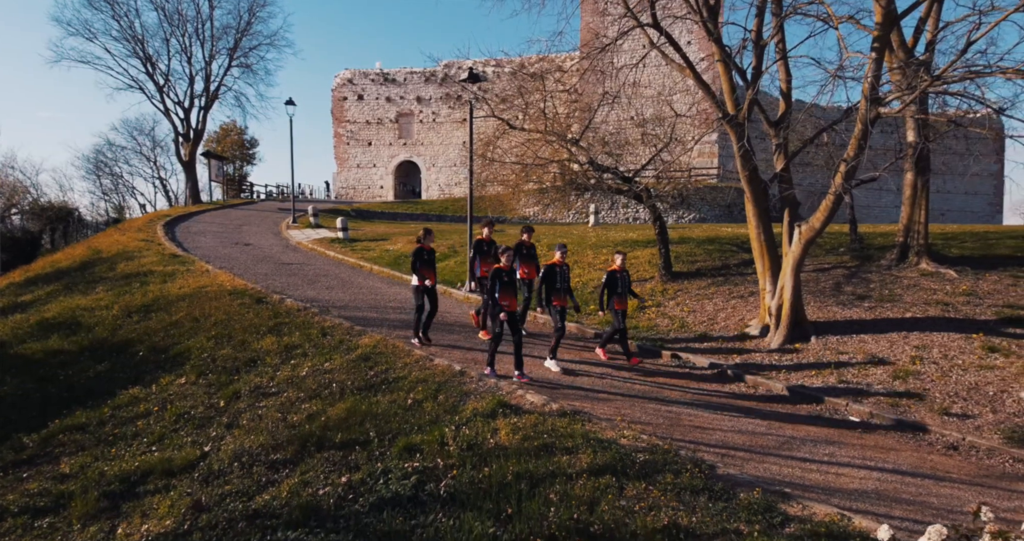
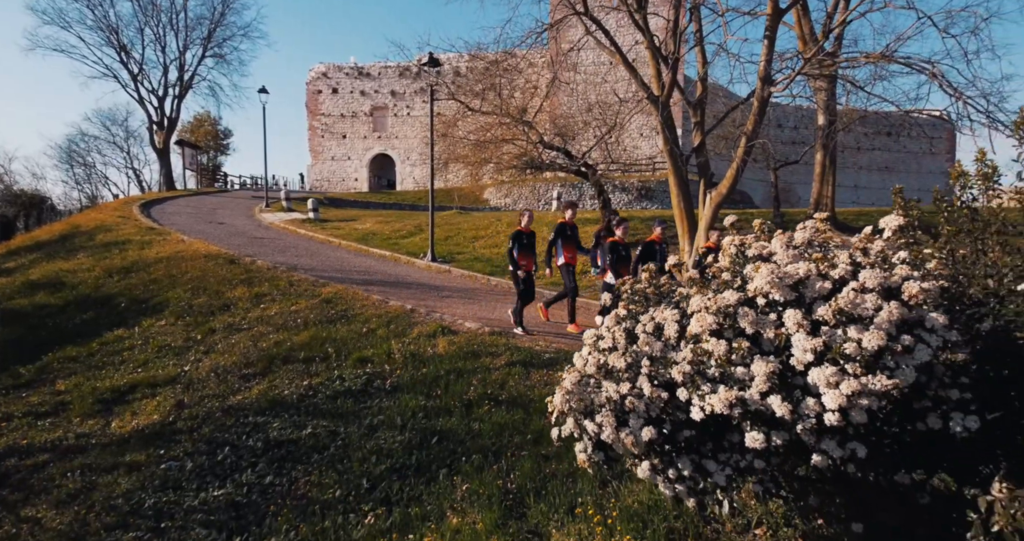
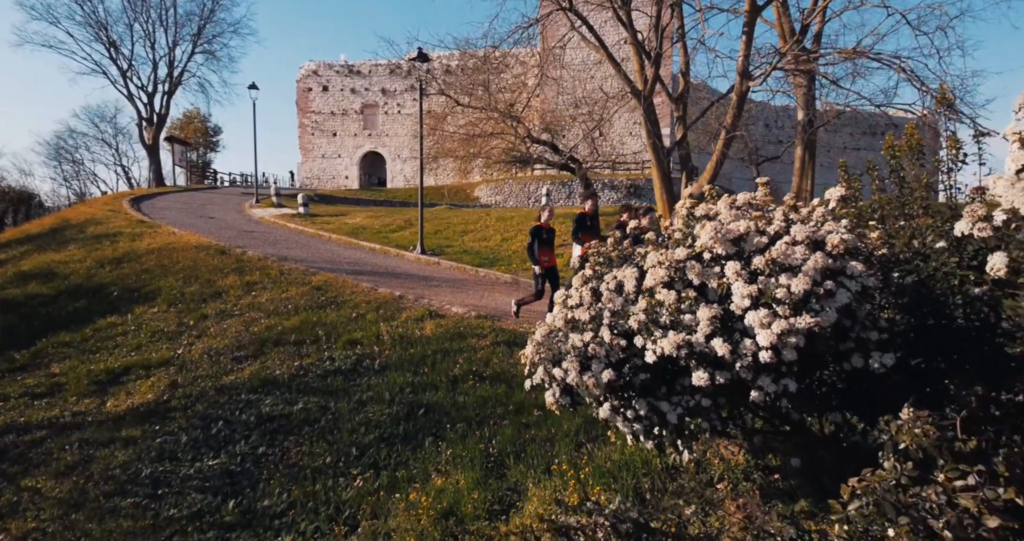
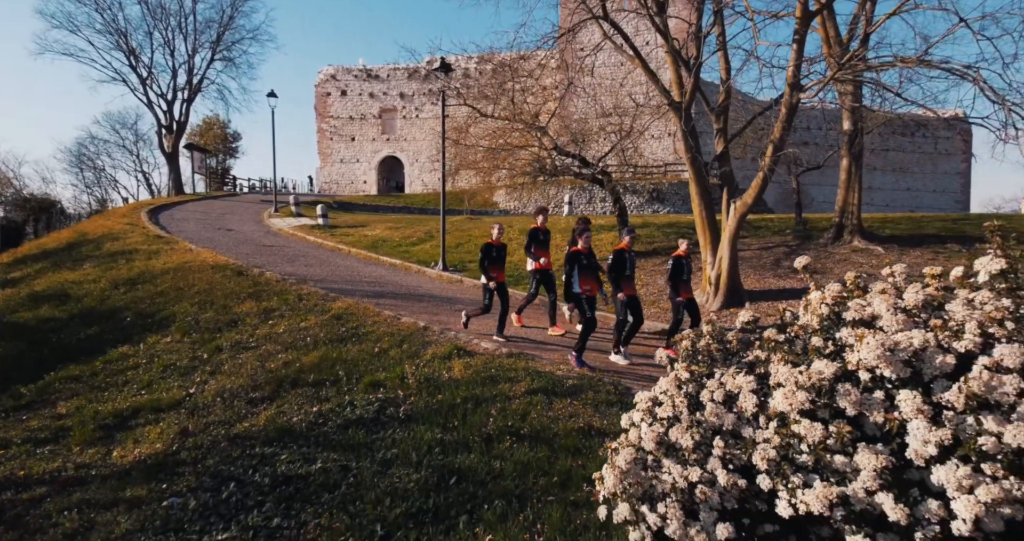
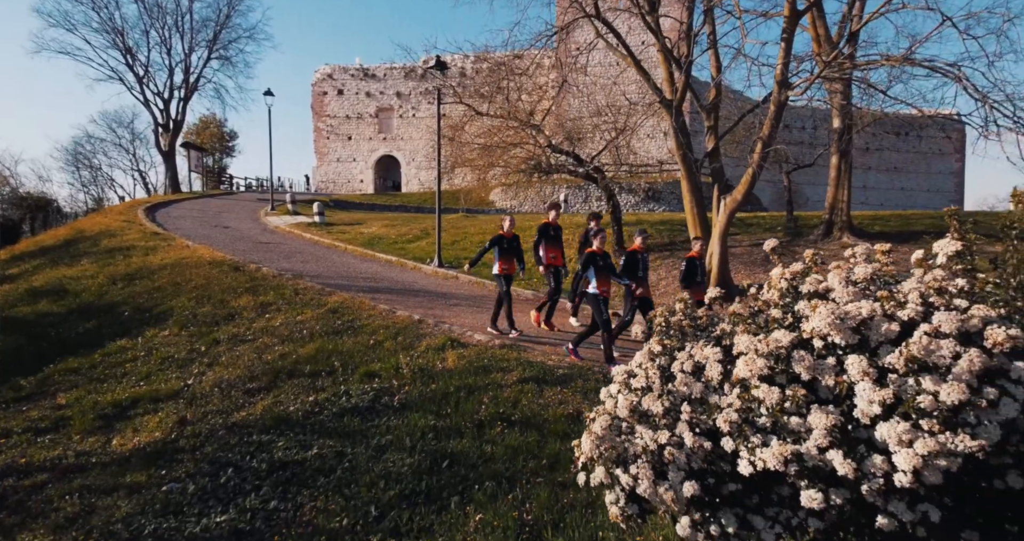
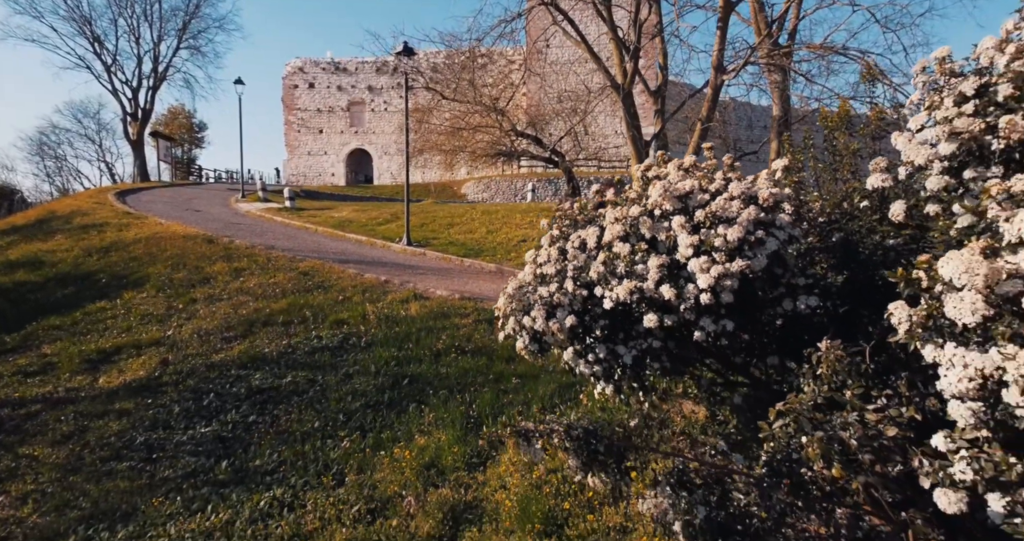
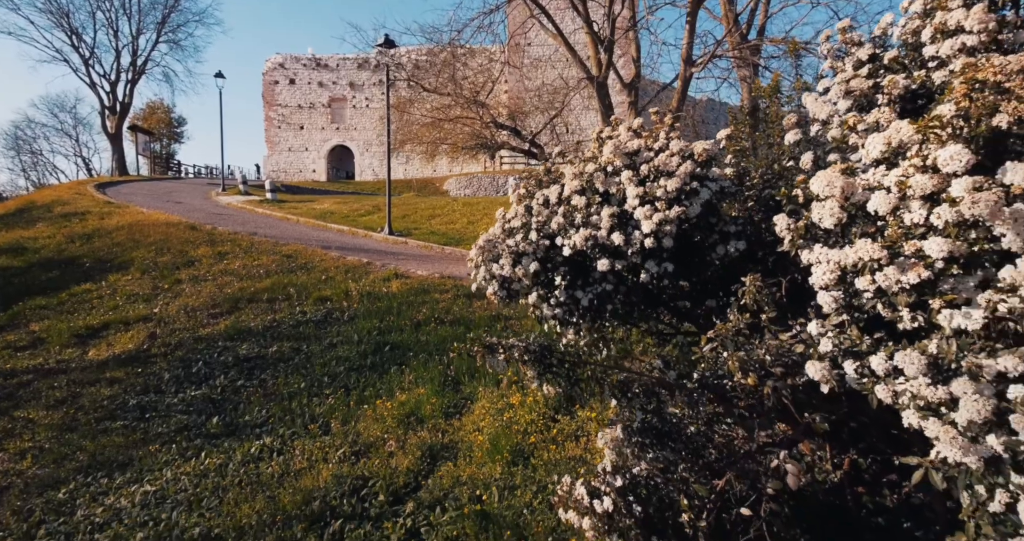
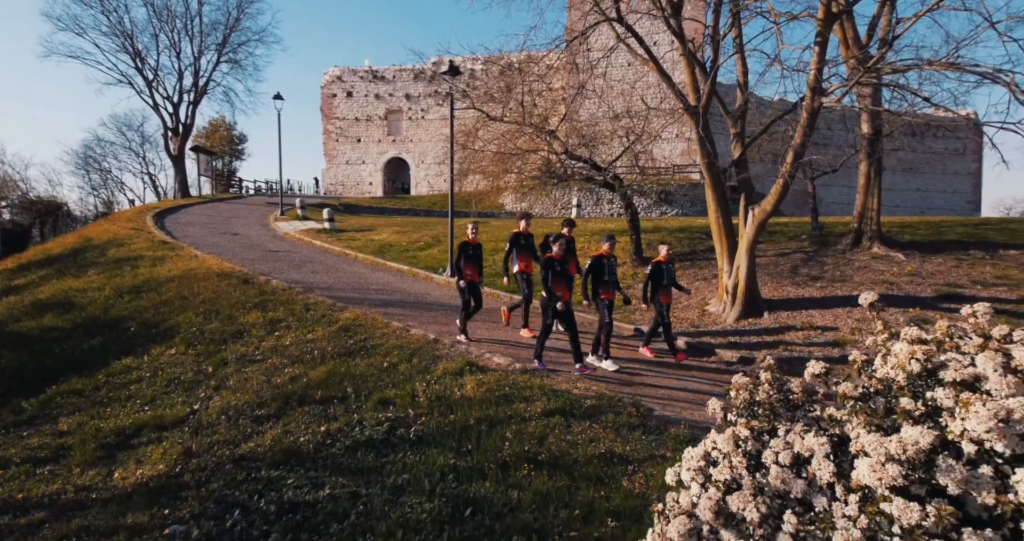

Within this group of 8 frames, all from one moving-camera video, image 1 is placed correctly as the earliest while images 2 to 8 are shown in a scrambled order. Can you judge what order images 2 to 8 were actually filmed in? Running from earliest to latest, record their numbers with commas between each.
8, 4, 5, 2, 3, 6, 7
